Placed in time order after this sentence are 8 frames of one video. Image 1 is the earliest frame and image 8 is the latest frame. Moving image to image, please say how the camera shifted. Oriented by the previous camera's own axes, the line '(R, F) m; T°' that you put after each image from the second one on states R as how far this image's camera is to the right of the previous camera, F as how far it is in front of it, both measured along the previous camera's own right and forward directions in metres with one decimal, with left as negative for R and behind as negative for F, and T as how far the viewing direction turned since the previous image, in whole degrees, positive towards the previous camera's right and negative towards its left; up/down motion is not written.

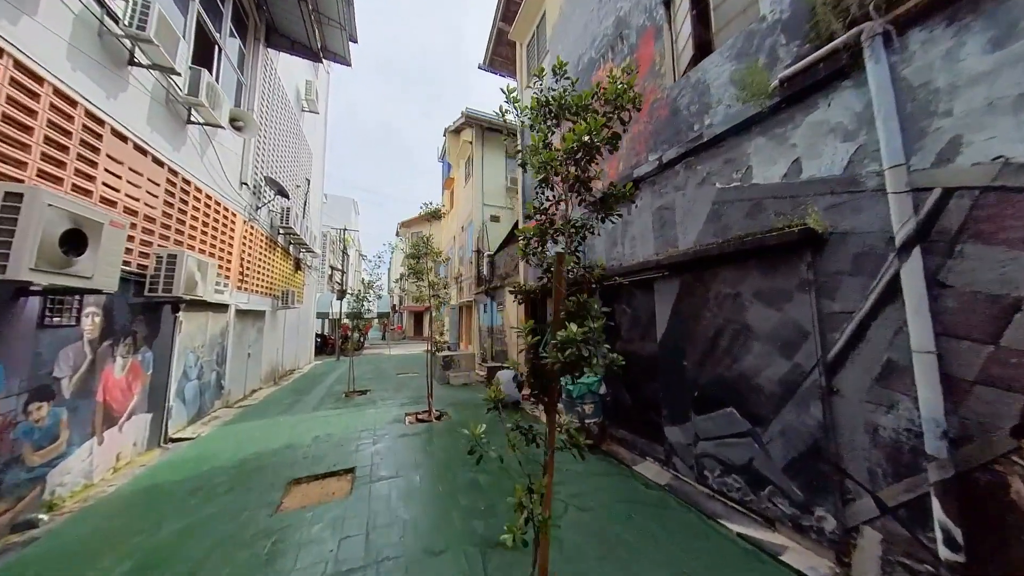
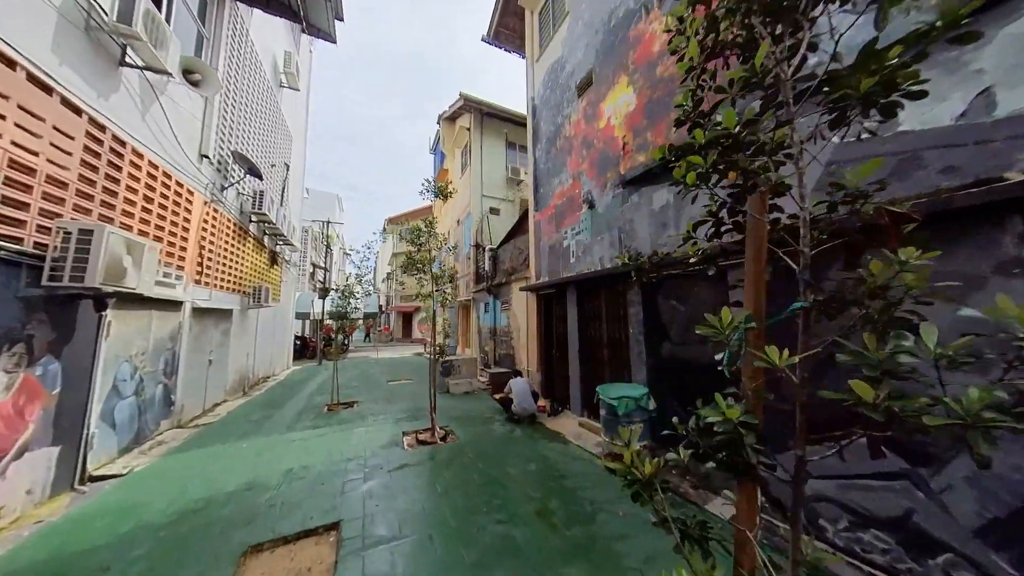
(-0.6, +1.0) m; +2°
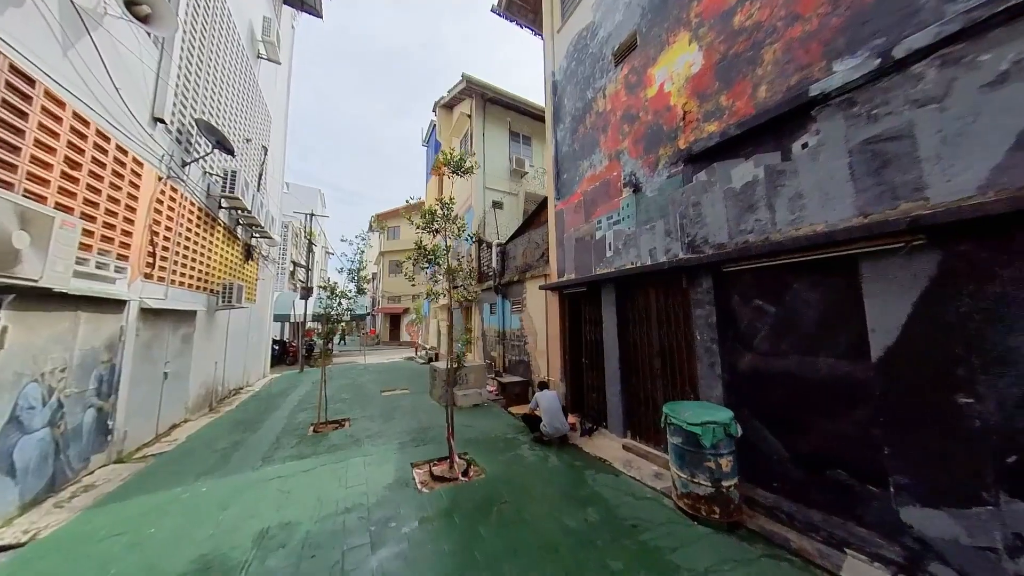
(-0.7, +0.9) m; +3°
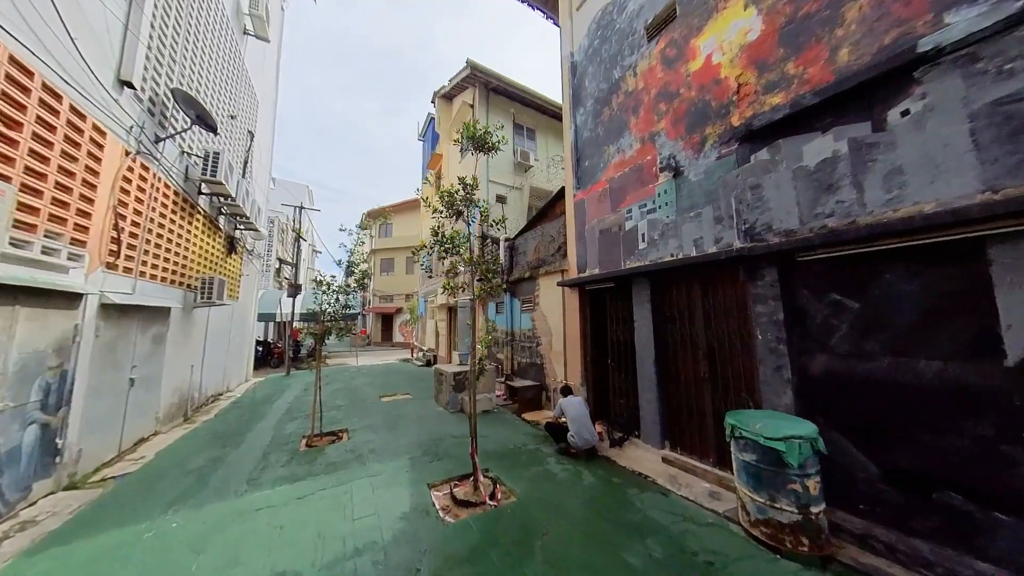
(-0.5, +0.5) m; +2°
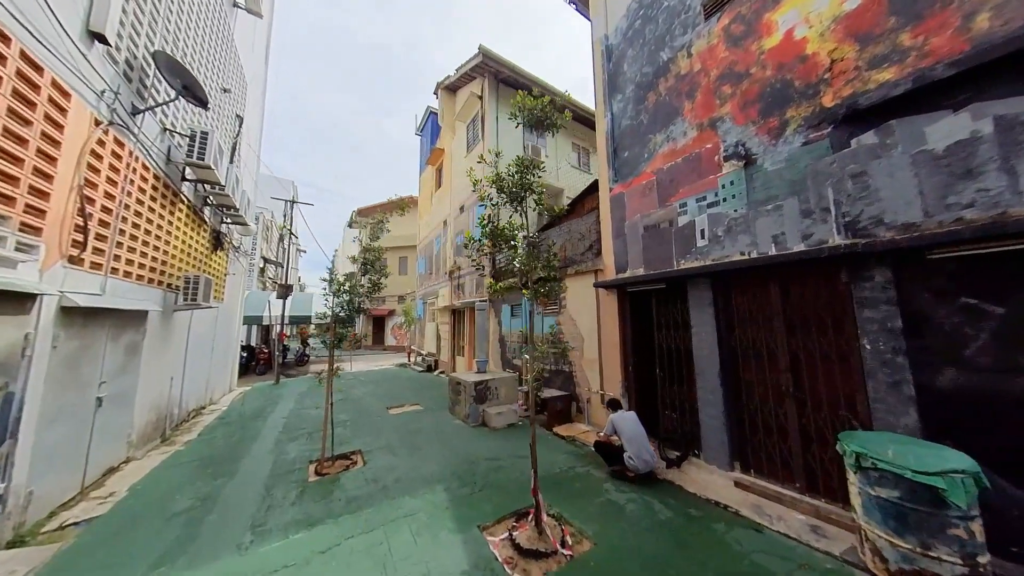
(-0.8, +0.6) m; +2°
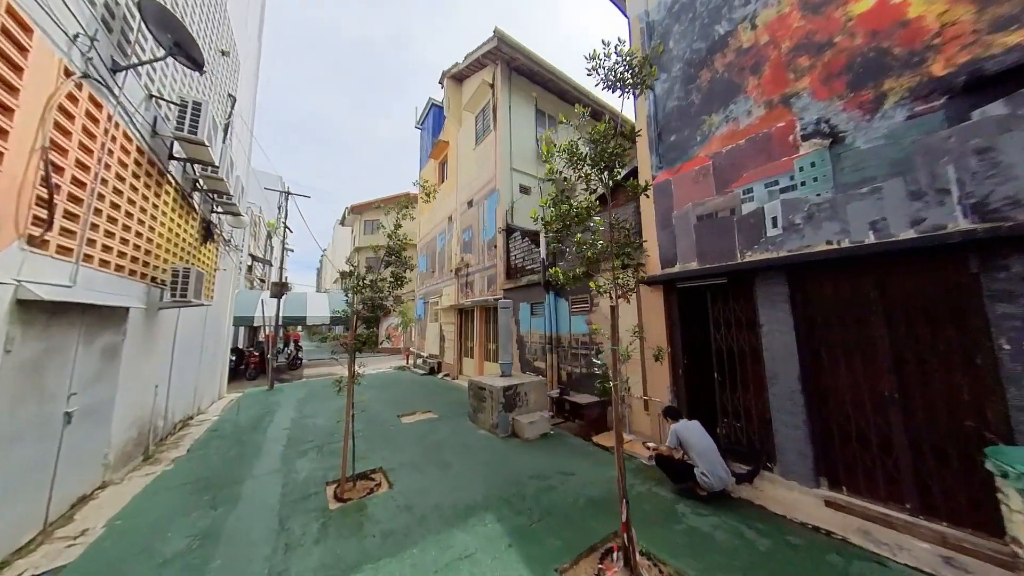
(-0.8, +0.5) m; +2°
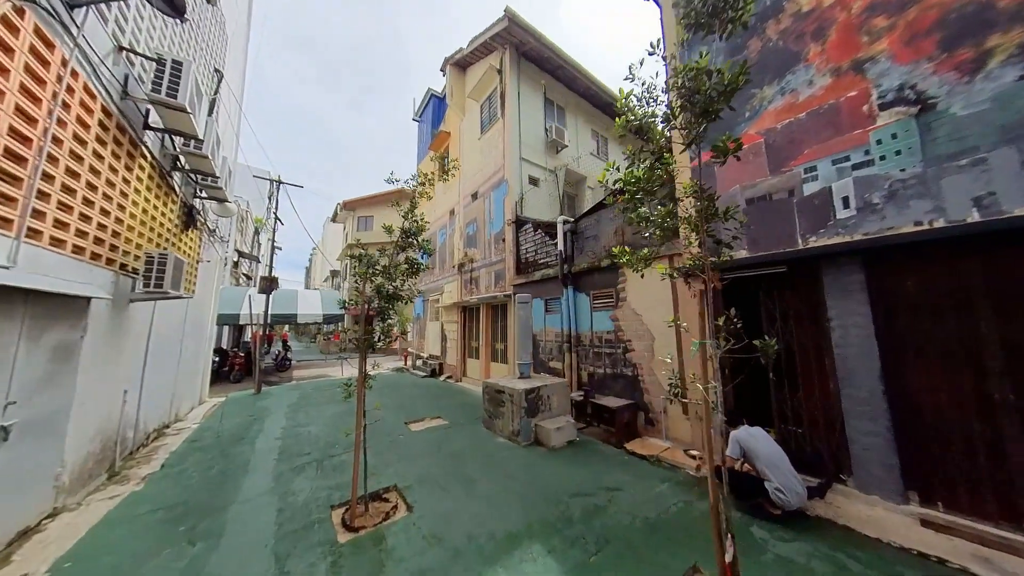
(-0.5, +0.5) m; +2°
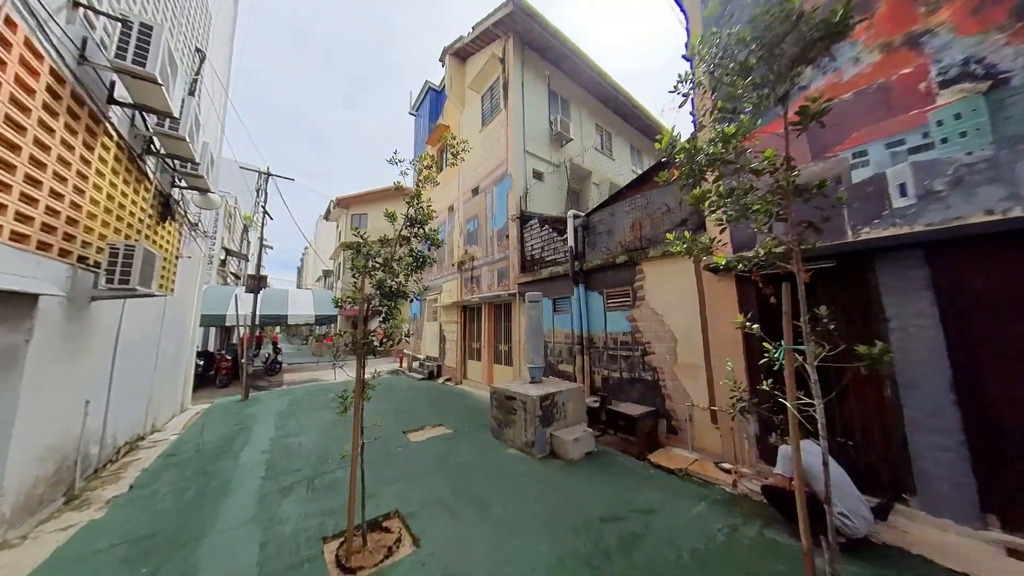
(-0.3, +0.4) m; +1°
